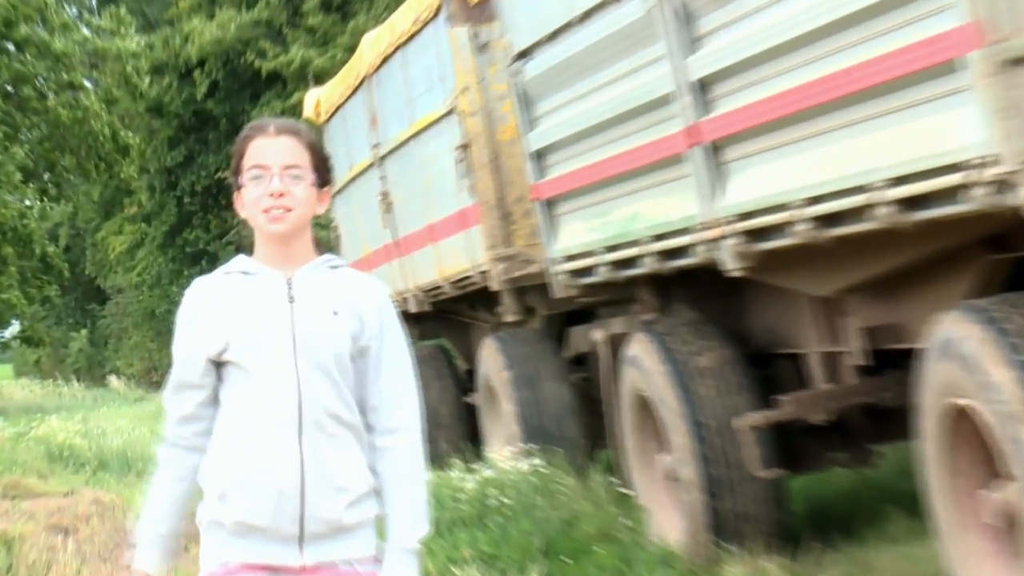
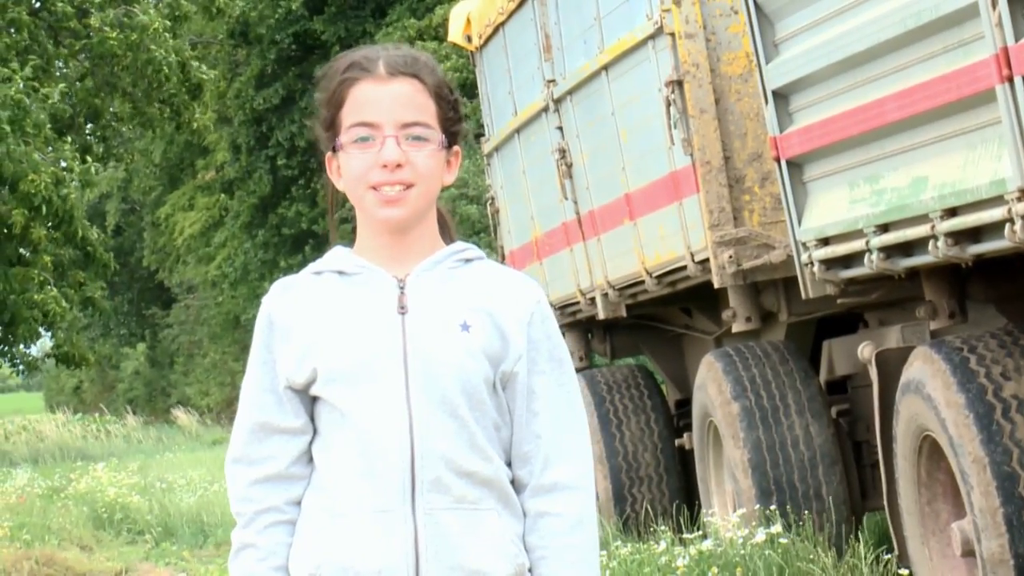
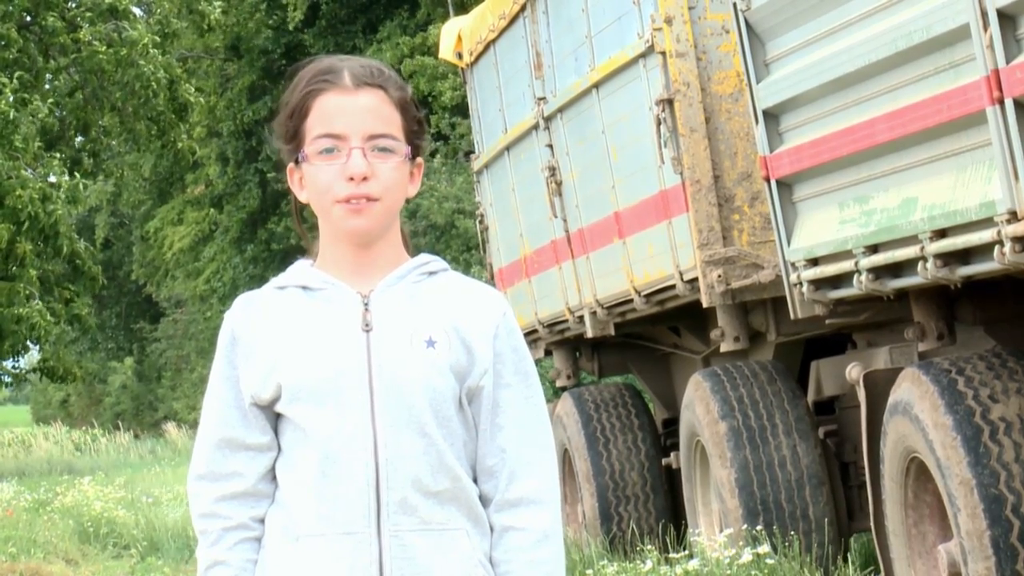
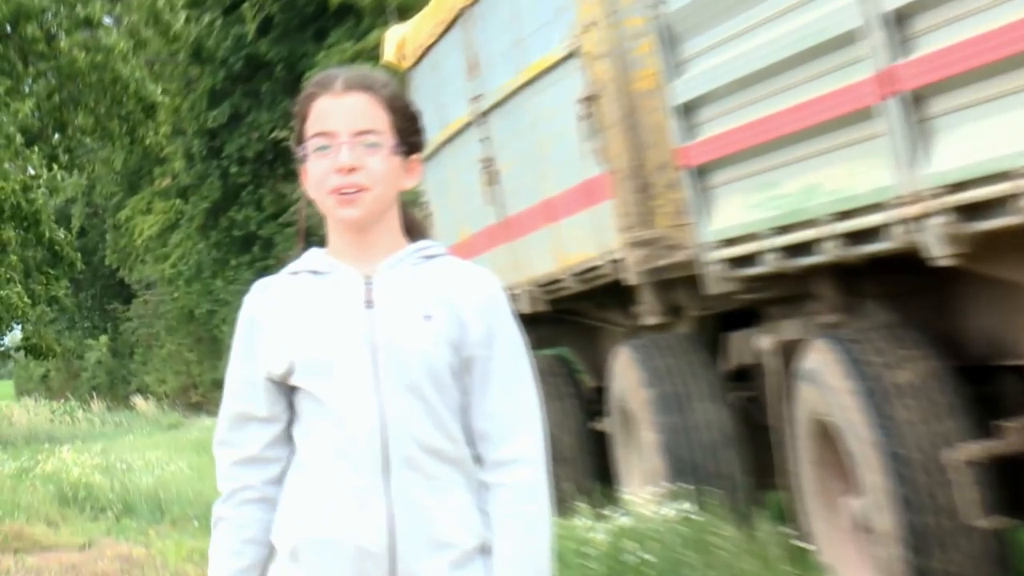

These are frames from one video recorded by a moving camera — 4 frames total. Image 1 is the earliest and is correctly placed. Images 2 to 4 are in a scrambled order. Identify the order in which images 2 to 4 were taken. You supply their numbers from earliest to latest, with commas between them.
4, 2, 3
